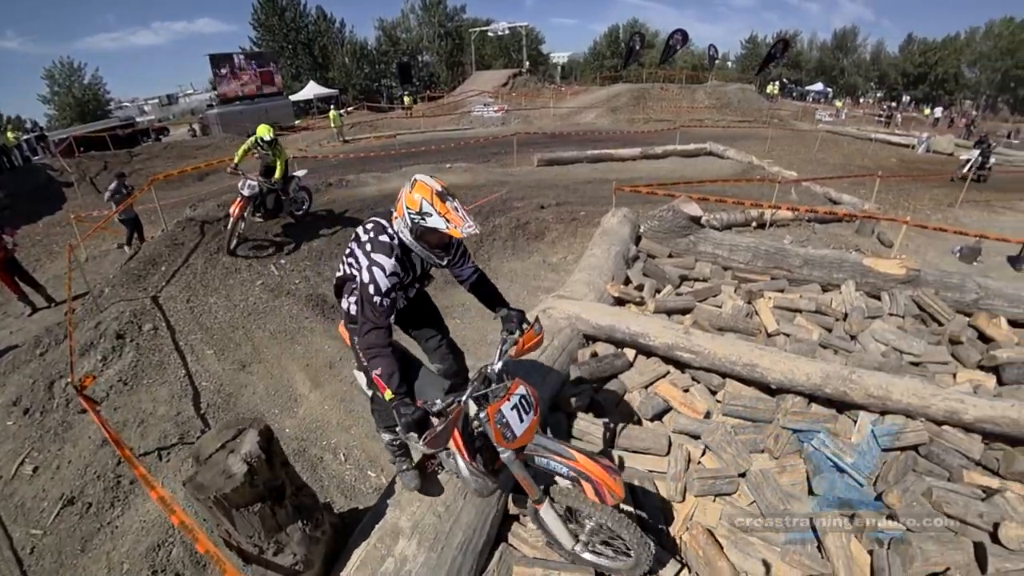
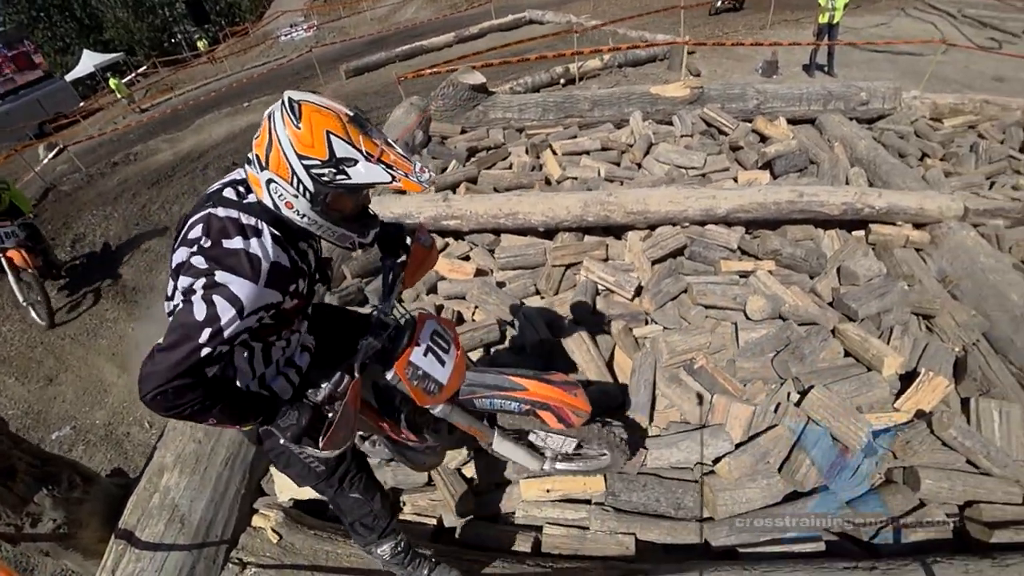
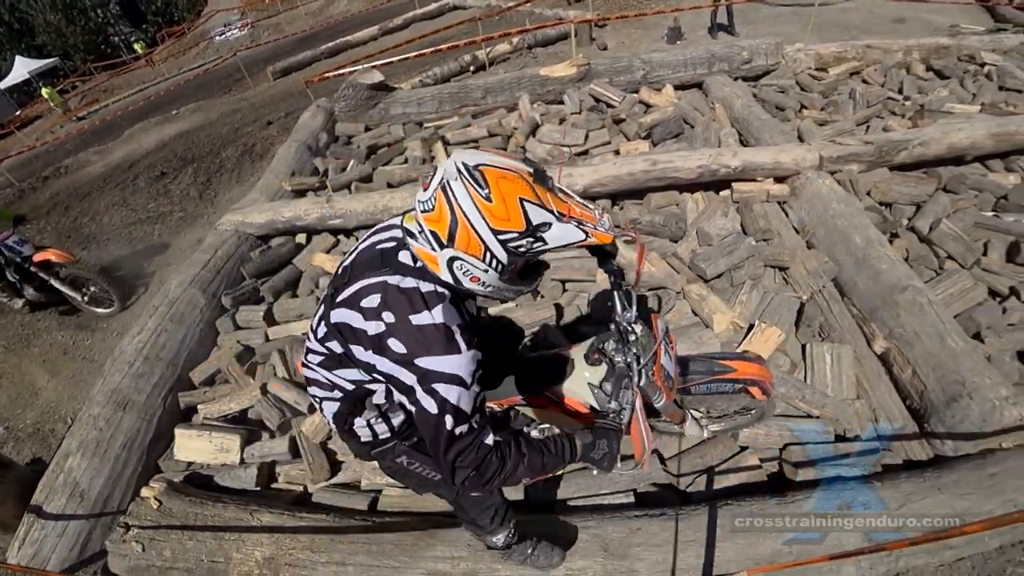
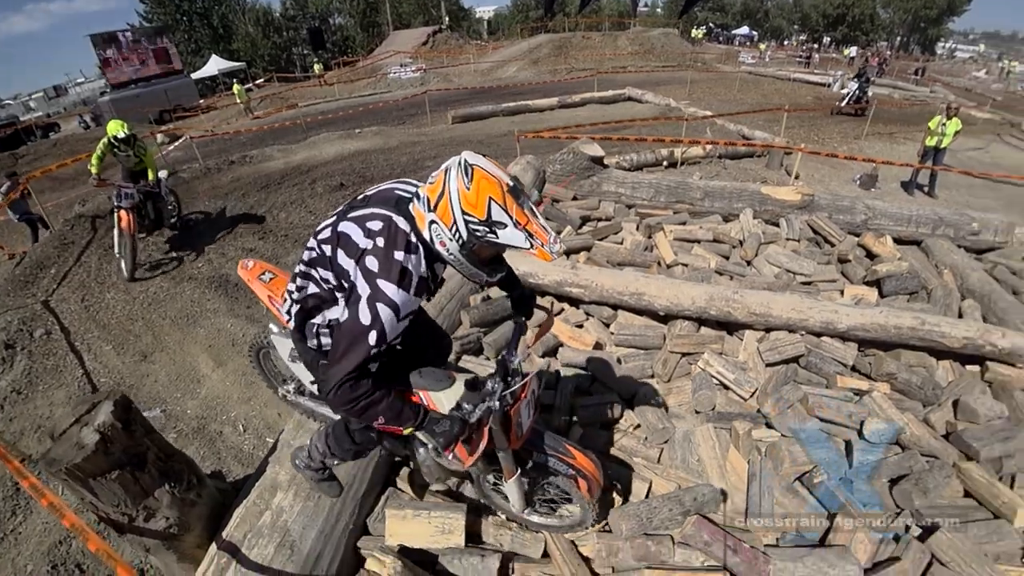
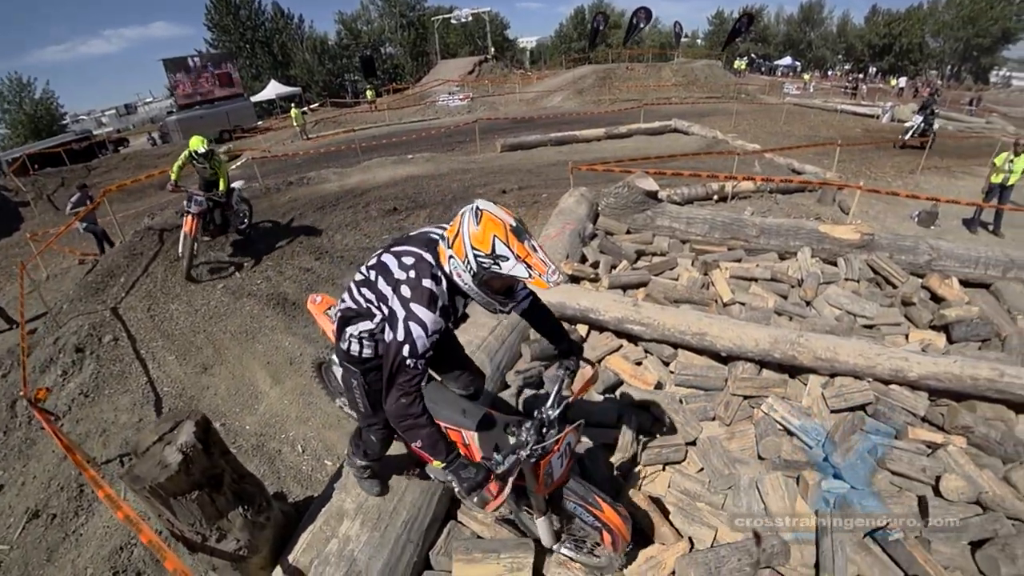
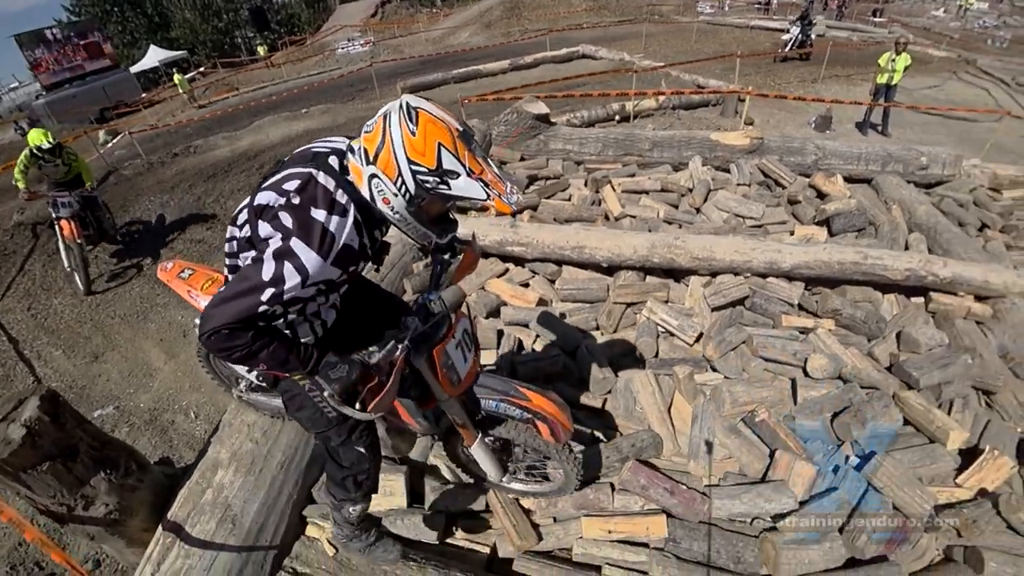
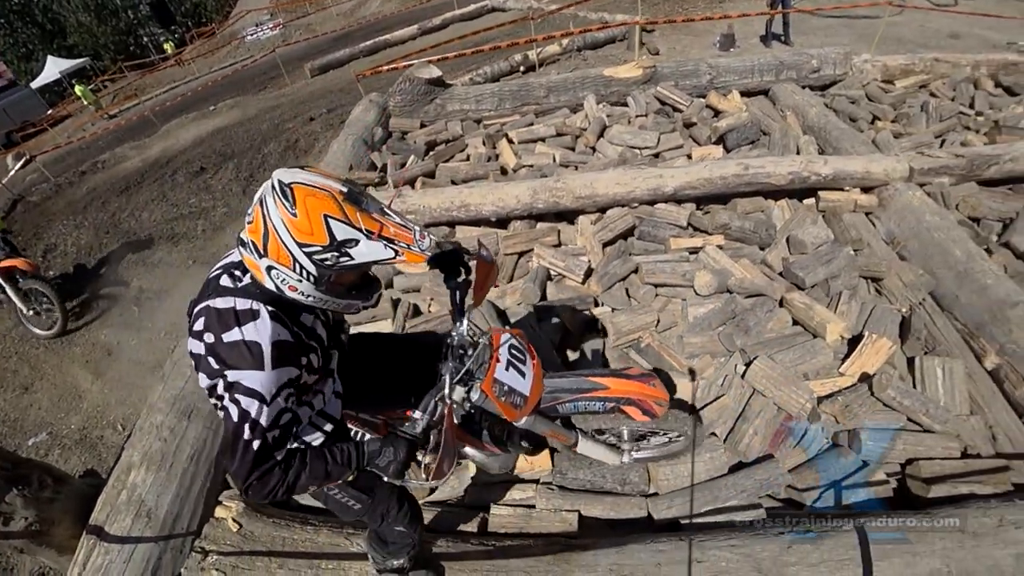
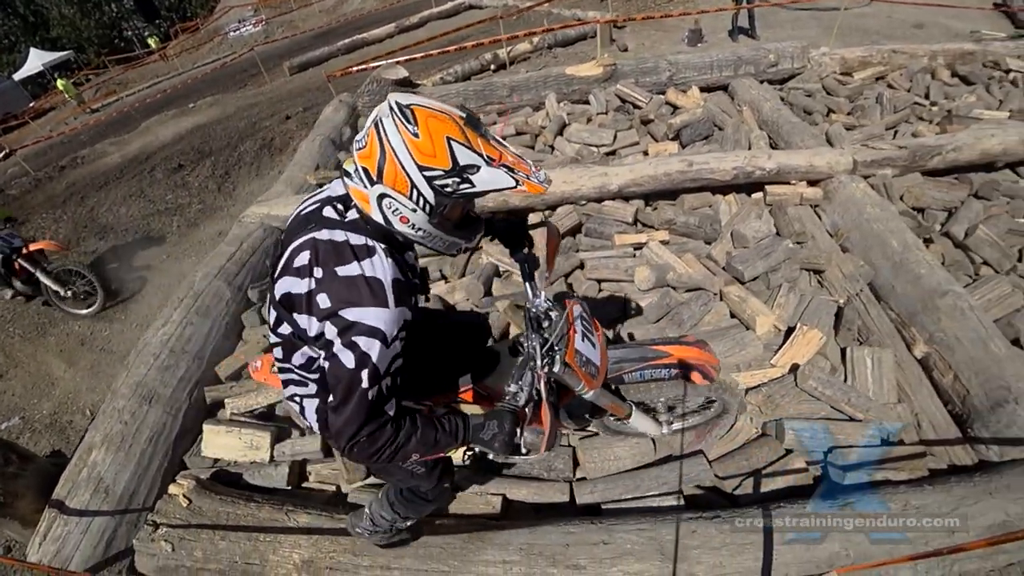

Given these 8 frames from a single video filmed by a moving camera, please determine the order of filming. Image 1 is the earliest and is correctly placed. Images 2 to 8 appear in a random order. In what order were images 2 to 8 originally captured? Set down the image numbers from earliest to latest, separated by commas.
5, 4, 6, 2, 7, 8, 3
